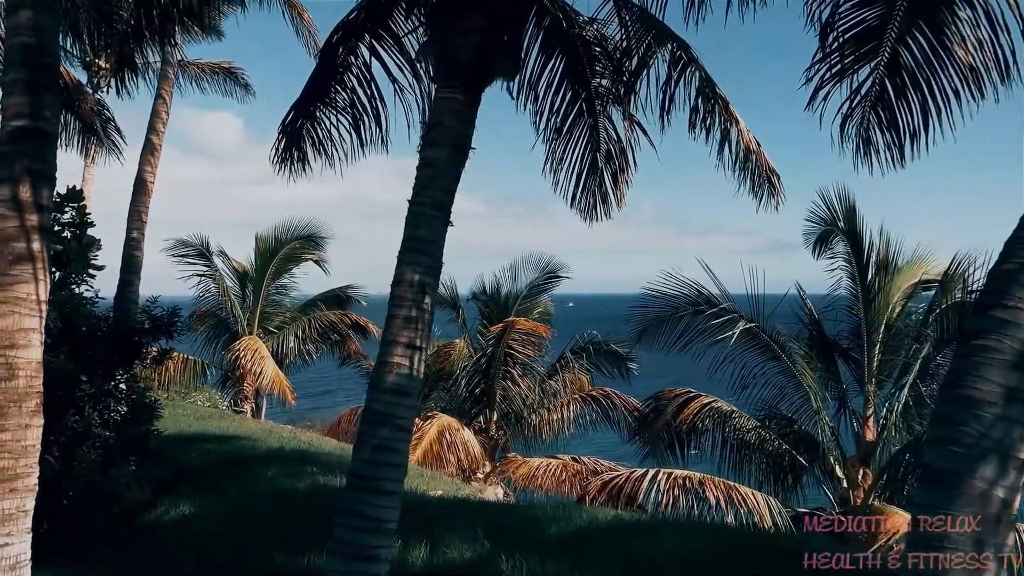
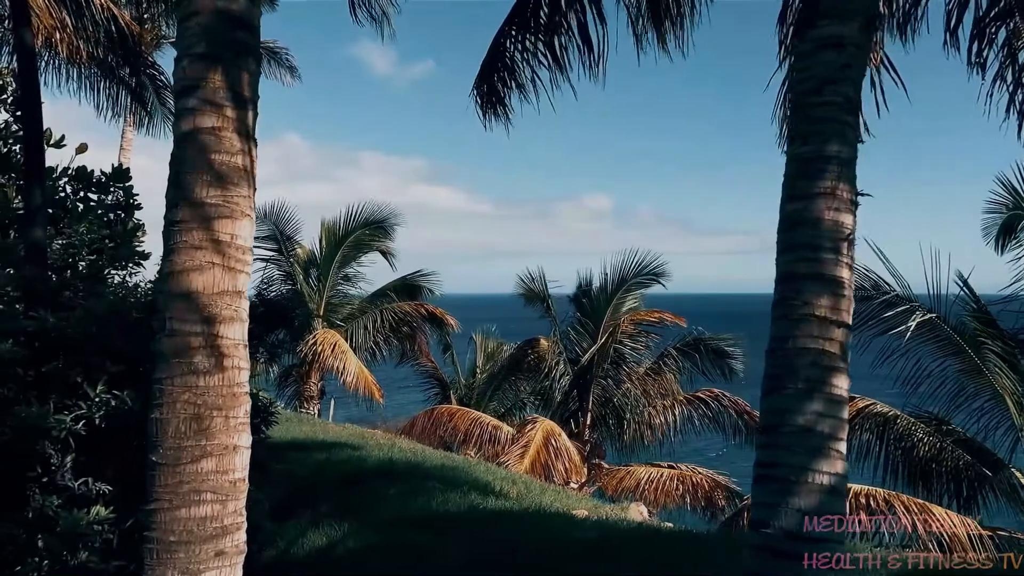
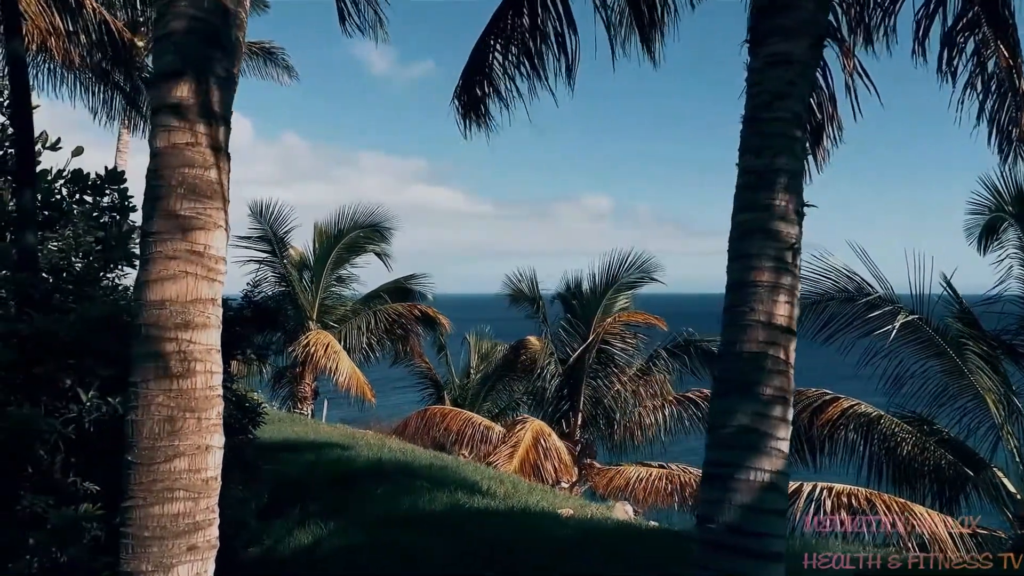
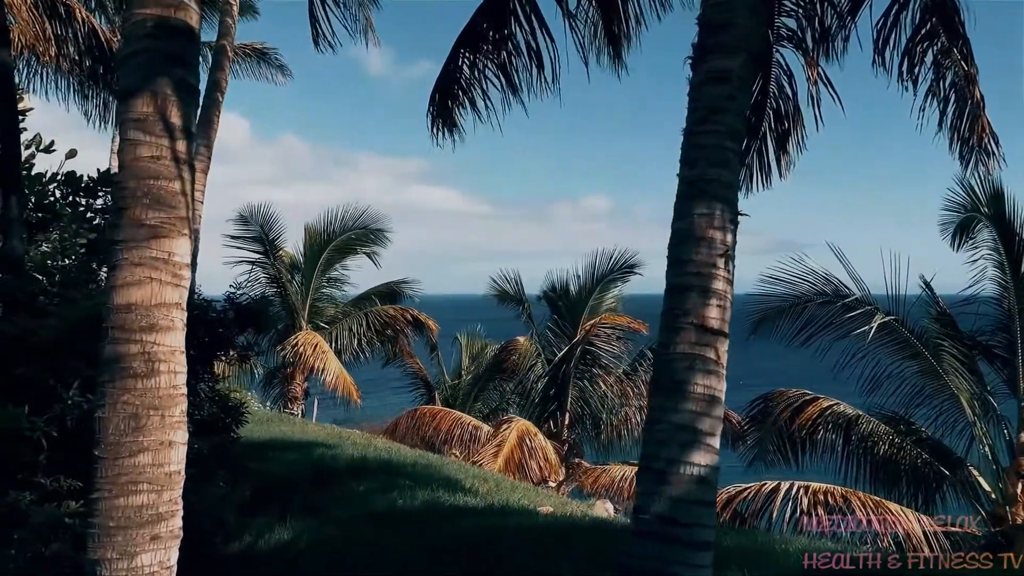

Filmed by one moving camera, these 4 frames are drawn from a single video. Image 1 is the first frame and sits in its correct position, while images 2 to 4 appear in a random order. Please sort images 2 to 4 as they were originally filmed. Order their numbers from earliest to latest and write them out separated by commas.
4, 3, 2
